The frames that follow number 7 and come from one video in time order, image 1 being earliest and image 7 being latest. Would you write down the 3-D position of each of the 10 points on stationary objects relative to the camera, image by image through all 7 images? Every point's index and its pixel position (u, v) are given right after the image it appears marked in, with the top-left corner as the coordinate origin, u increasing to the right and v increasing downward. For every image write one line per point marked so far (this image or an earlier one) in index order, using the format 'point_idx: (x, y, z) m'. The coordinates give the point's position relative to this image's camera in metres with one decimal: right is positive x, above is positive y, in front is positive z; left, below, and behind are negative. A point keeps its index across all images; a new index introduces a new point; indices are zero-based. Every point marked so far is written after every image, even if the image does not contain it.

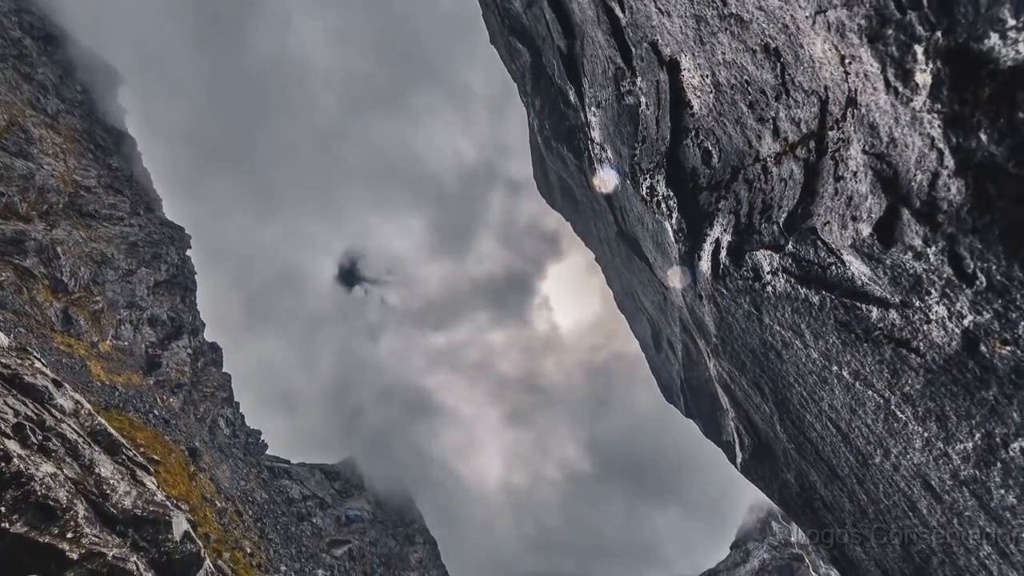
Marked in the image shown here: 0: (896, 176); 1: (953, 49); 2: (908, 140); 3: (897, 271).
0: (+12.6, +3.7, +17.1) m
1: (+12.5, +6.7, +14.6) m
2: (+12.5, +4.8, +16.3) m
3: (+13.0, +0.6, +17.6) m
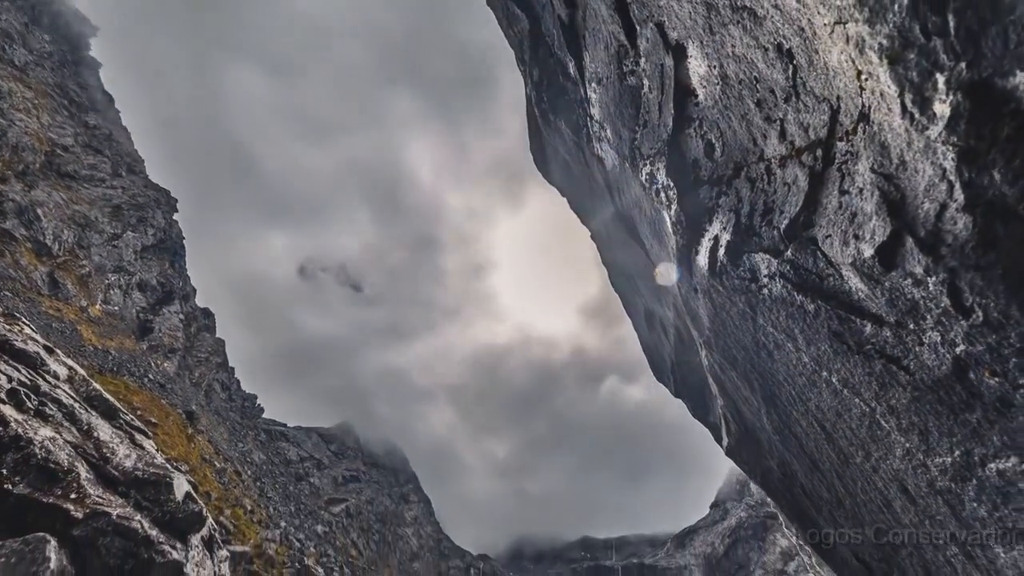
0: (+12.8, +2.9, +17.1) m
1: (+12.8, +5.6, +14.3) m
2: (+12.7, +3.9, +16.2) m
3: (+13.2, -0.2, +17.9) m
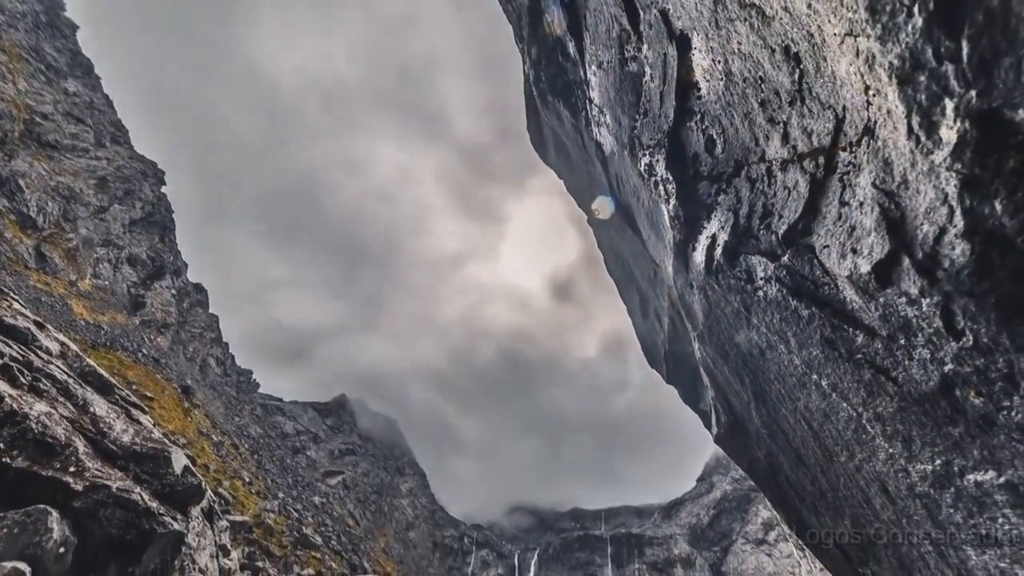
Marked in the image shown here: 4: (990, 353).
0: (+12.9, +2.3, +17.2) m
1: (+12.9, +4.8, +14.2) m
2: (+12.8, +3.2, +16.3) m
3: (+13.2, -0.8, +18.3) m
4: (+14.4, -2.0, +15.7) m
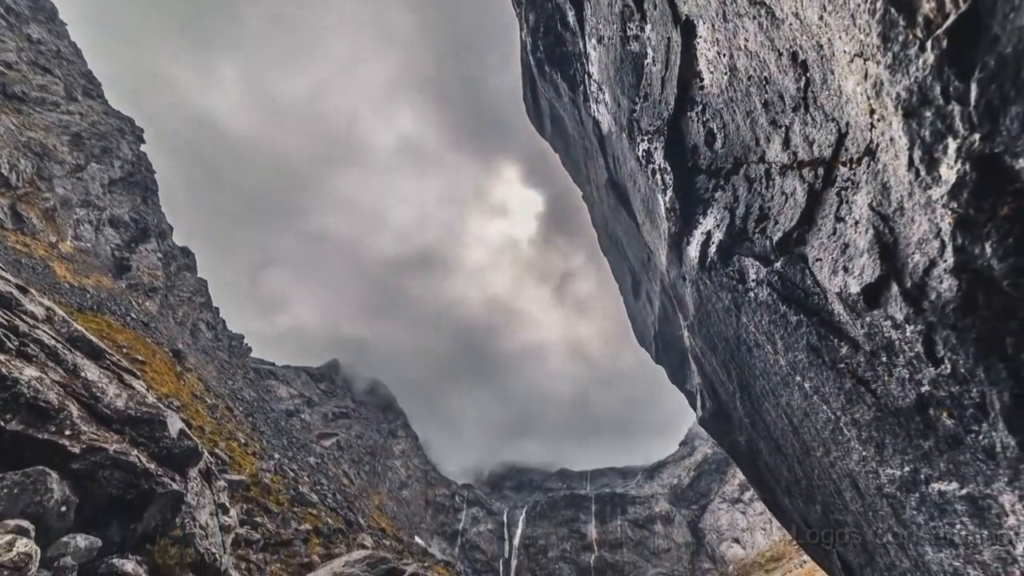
0: (+13.0, +1.4, +17.6) m
1: (+13.1, +3.6, +14.4) m
2: (+12.9, +2.2, +16.6) m
3: (+13.2, -1.5, +19.0) m
4: (+14.4, -3.0, +16.5) m
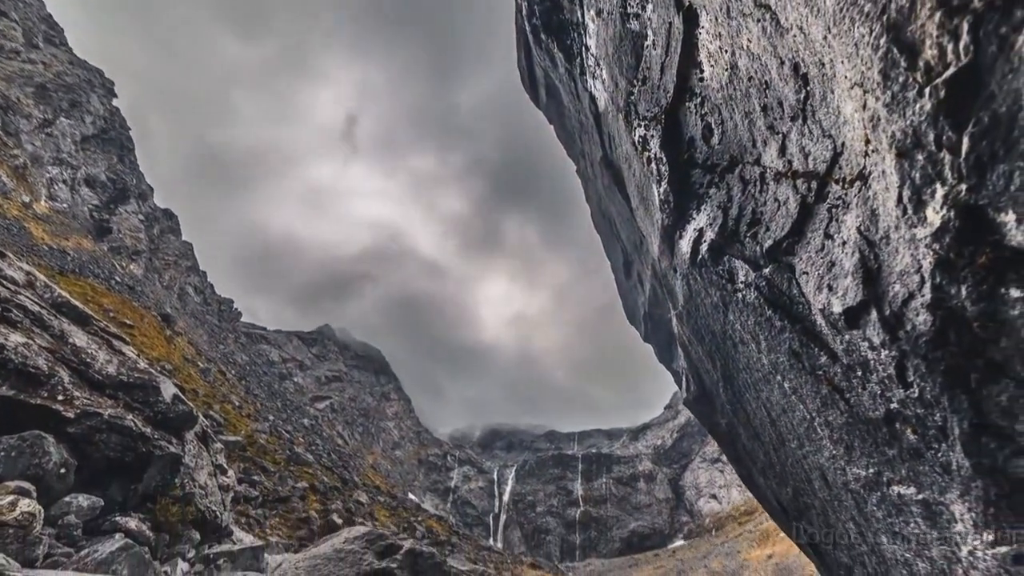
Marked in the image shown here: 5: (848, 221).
0: (+12.9, +0.5, +18.4) m
1: (+13.2, +2.3, +14.9) m
2: (+12.9, +1.2, +17.3) m
3: (+13.1, -2.2, +20.1) m
4: (+14.3, -4.0, +17.8) m
5: (+12.8, +2.5, +19.8) m
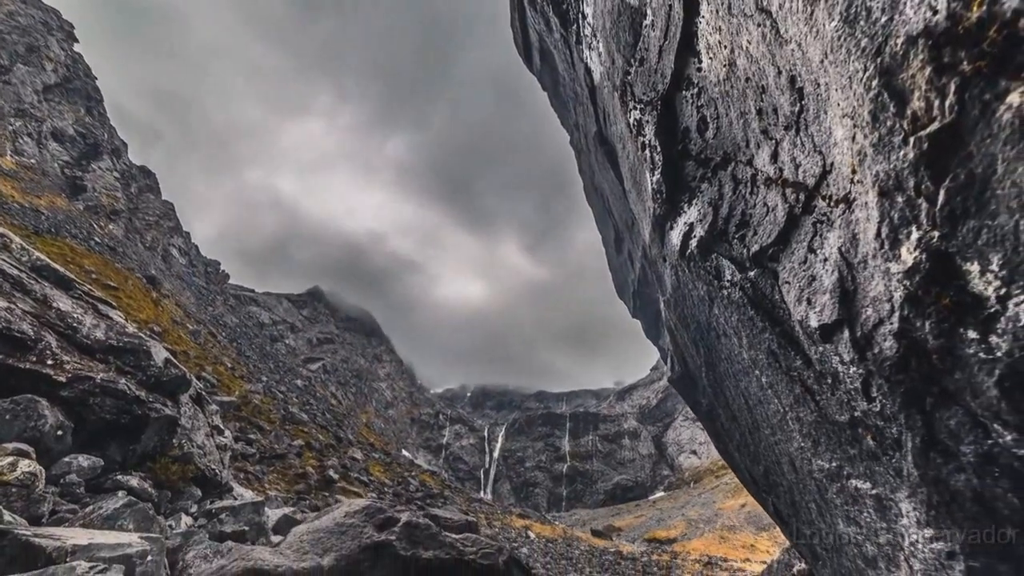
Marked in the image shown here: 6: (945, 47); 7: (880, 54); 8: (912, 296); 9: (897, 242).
0: (+12.7, -0.4, +19.5) m
1: (+13.1, +1.1, +15.8) m
2: (+12.7, +0.2, +18.3) m
3: (+12.8, -2.9, +21.5) m
4: (+14.1, -4.9, +19.5) m
5: (+12.5, +1.8, +20.6) m
6: (+11.6, +6.5, +14.1) m
7: (+11.1, +7.2, +15.9) m
8: (+13.1, -0.2, +17.1) m
9: (+12.5, +1.5, +17.0) m
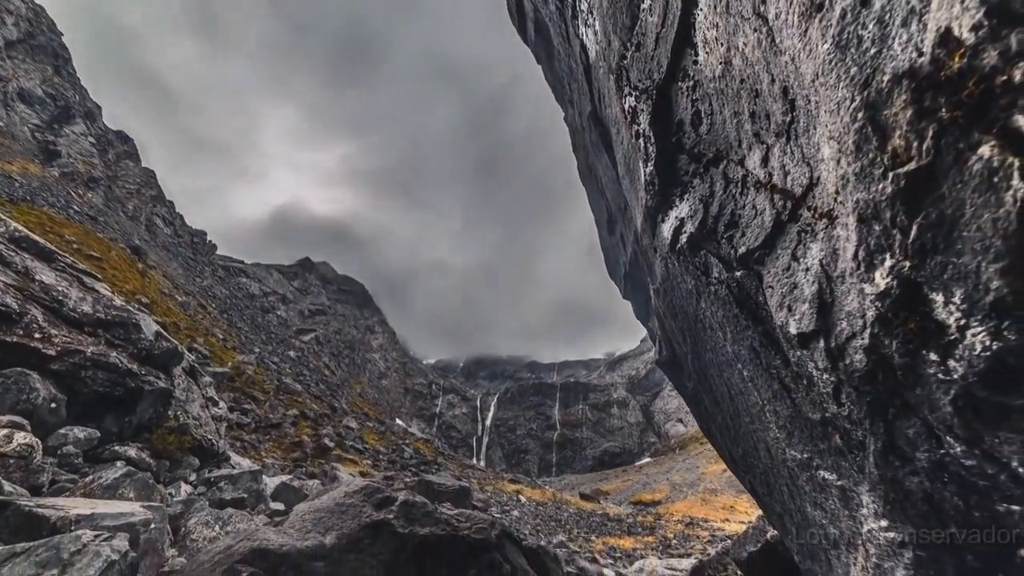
0: (+12.6, -0.9, +20.5) m
1: (+13.0, +0.2, +16.7) m
2: (+12.6, -0.4, +19.2) m
3: (+12.6, -3.2, +22.7) m
4: (+14.0, -5.4, +21.0) m
5: (+12.4, +1.4, +21.4) m
6: (+11.6, +5.4, +14.4) m
7: (+11.1, +6.3, +16.2) m
8: (+13.1, -1.0, +18.1) m
9: (+12.5, +0.7, +17.8) m
